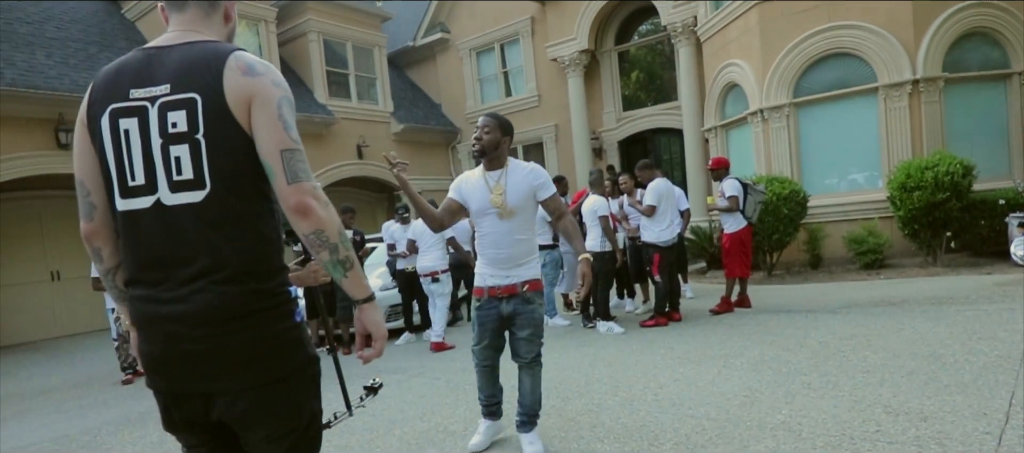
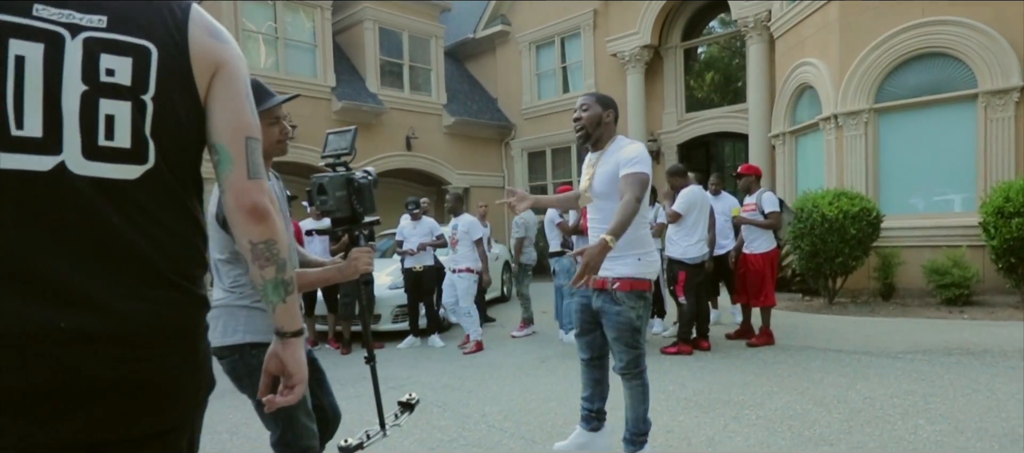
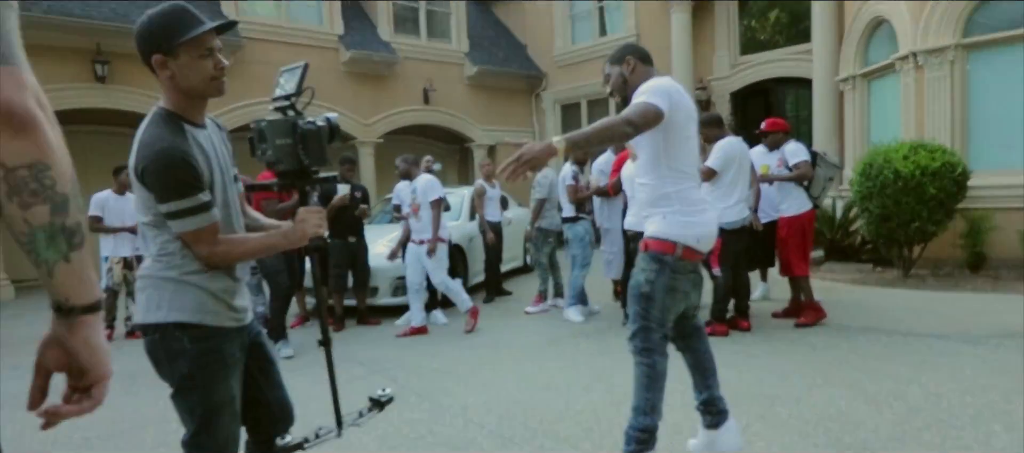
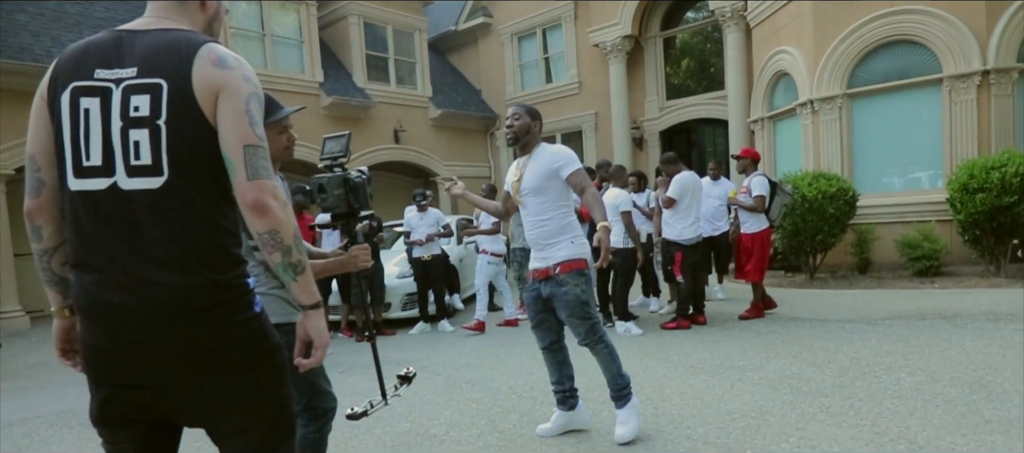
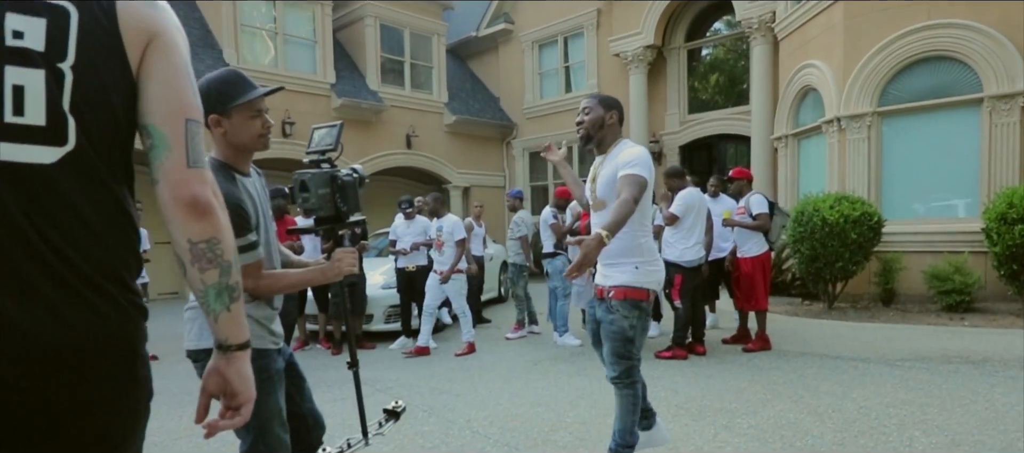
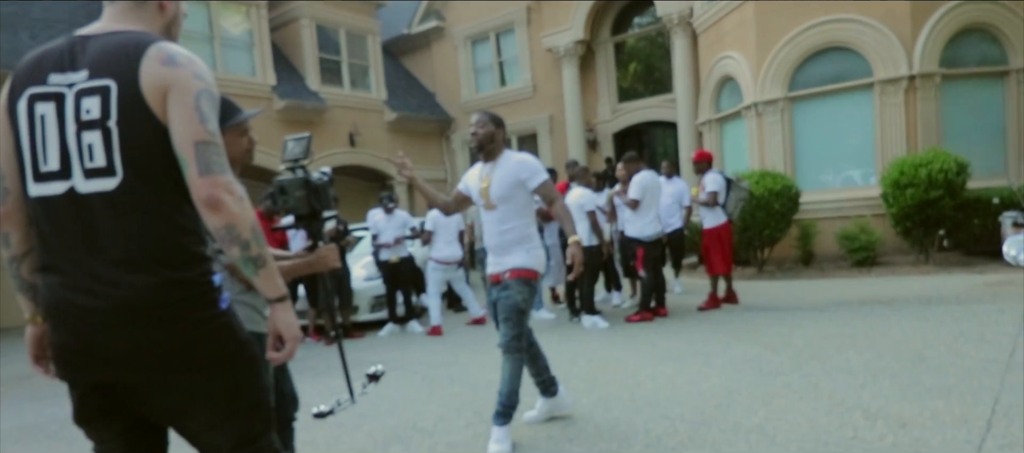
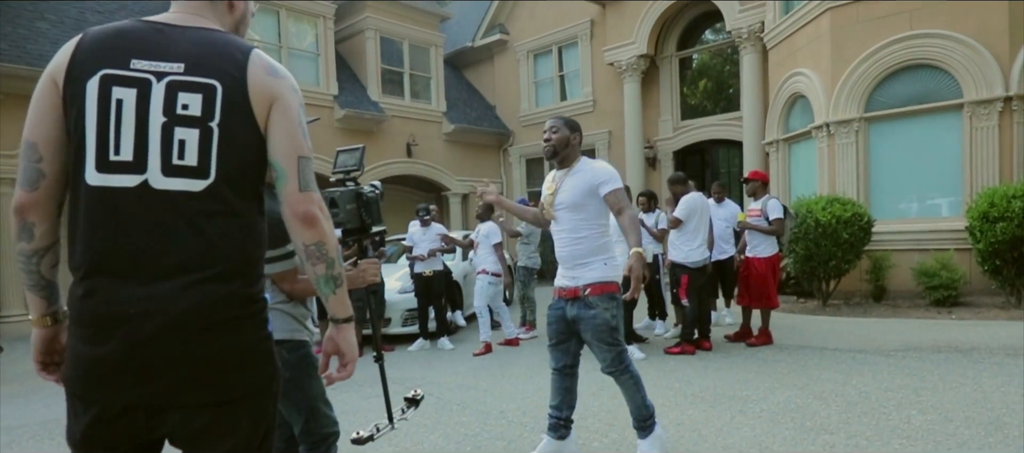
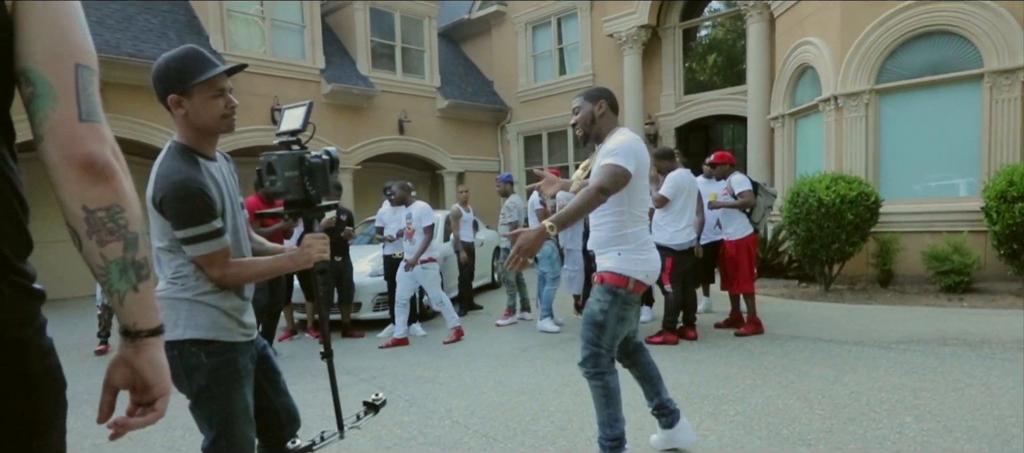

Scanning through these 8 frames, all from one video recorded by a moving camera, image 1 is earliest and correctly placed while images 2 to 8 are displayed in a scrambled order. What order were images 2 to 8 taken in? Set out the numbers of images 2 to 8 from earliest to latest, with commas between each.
6, 4, 7, 2, 5, 8, 3
